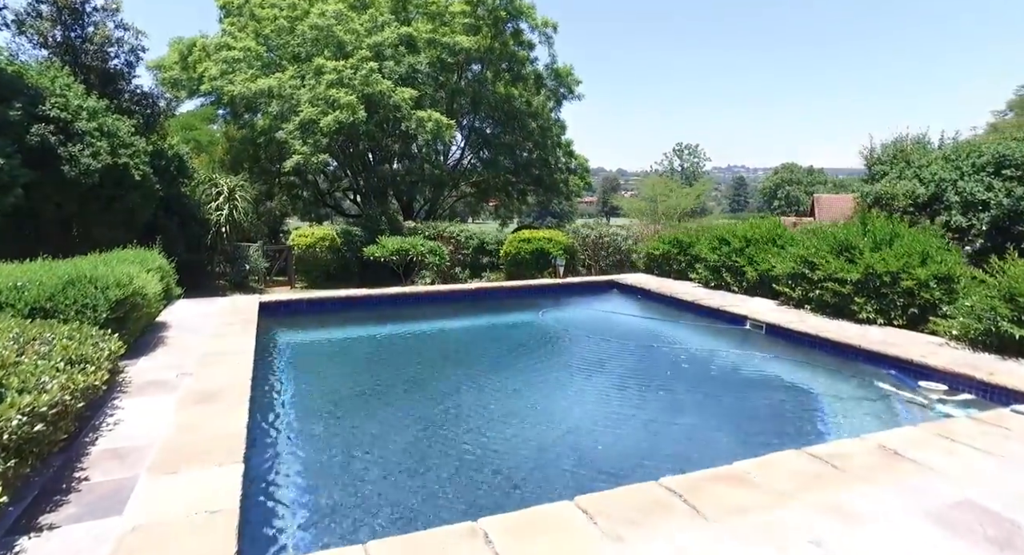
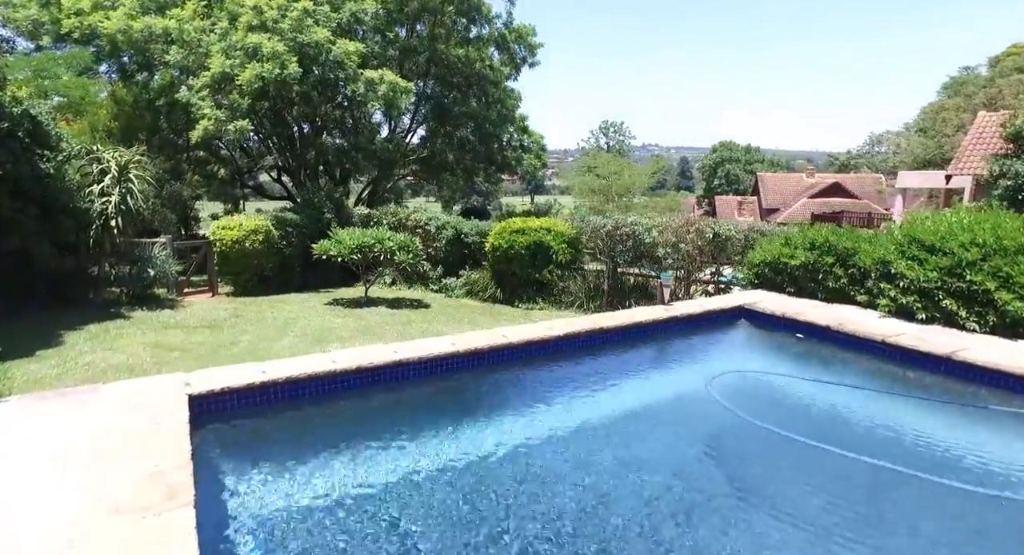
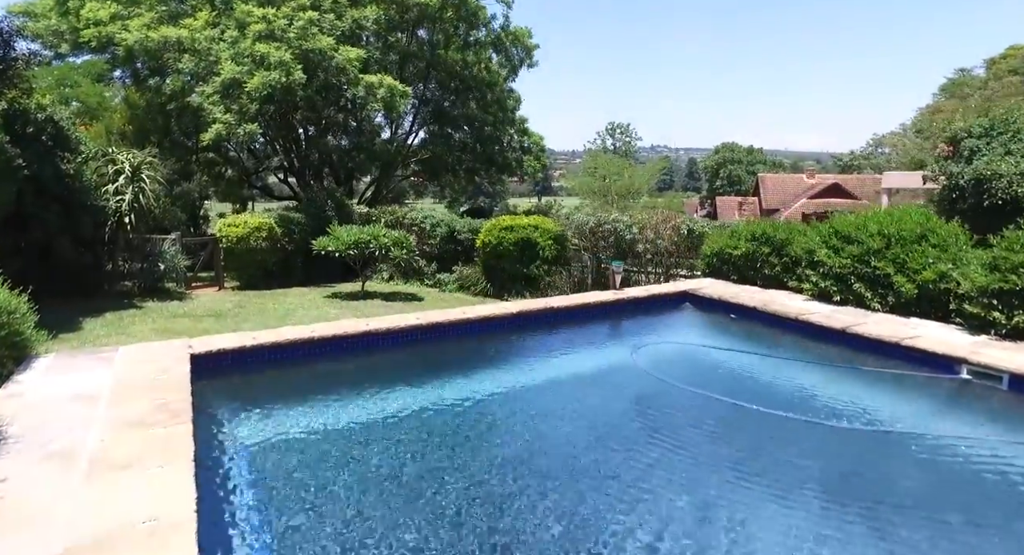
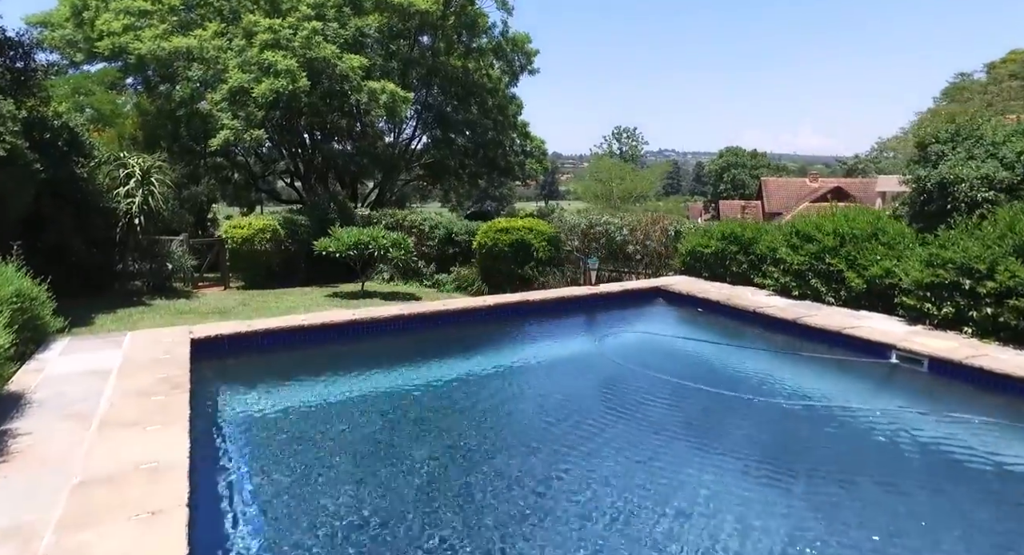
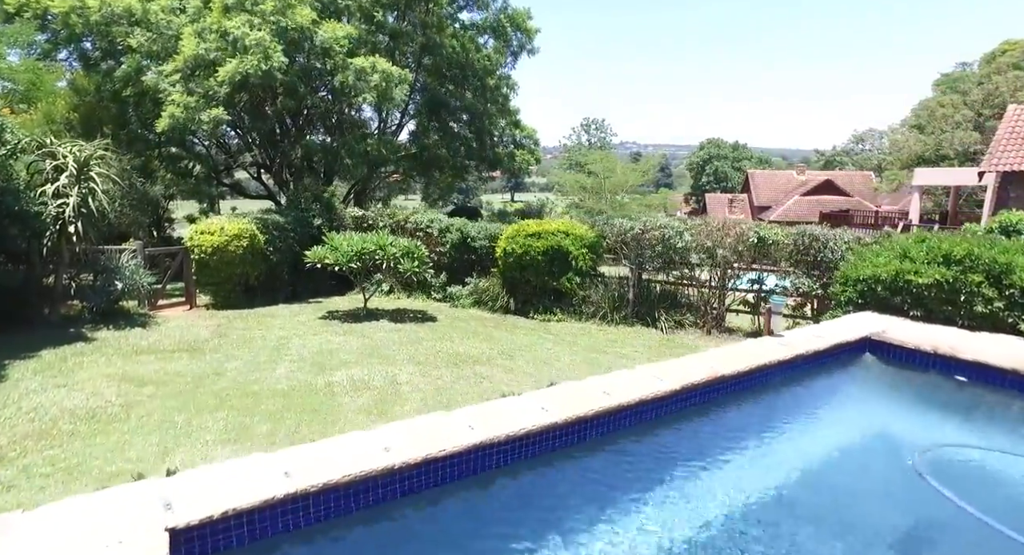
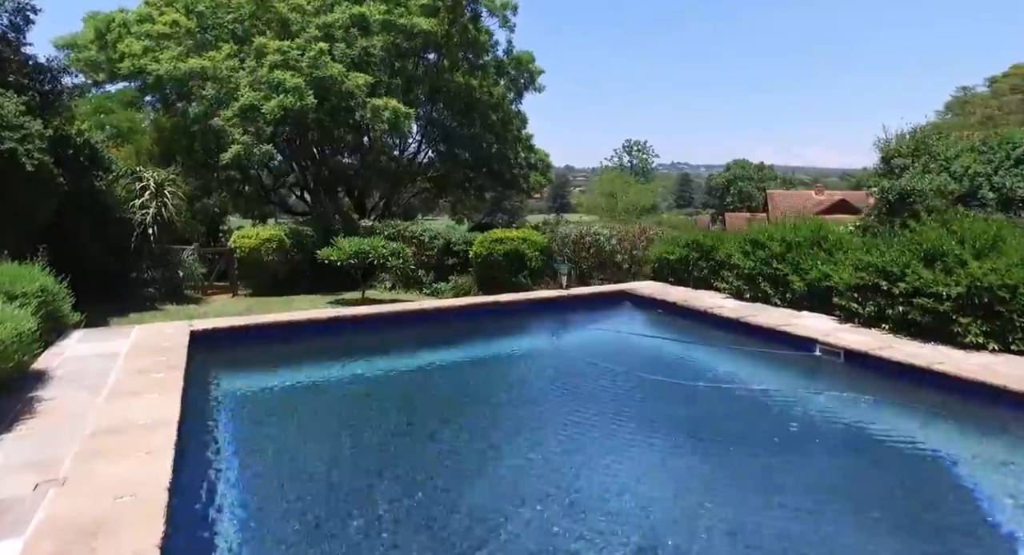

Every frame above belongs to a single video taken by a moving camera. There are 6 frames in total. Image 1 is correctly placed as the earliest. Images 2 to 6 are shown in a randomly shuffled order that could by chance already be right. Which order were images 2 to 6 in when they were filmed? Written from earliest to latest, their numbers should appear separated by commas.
6, 4, 3, 2, 5
